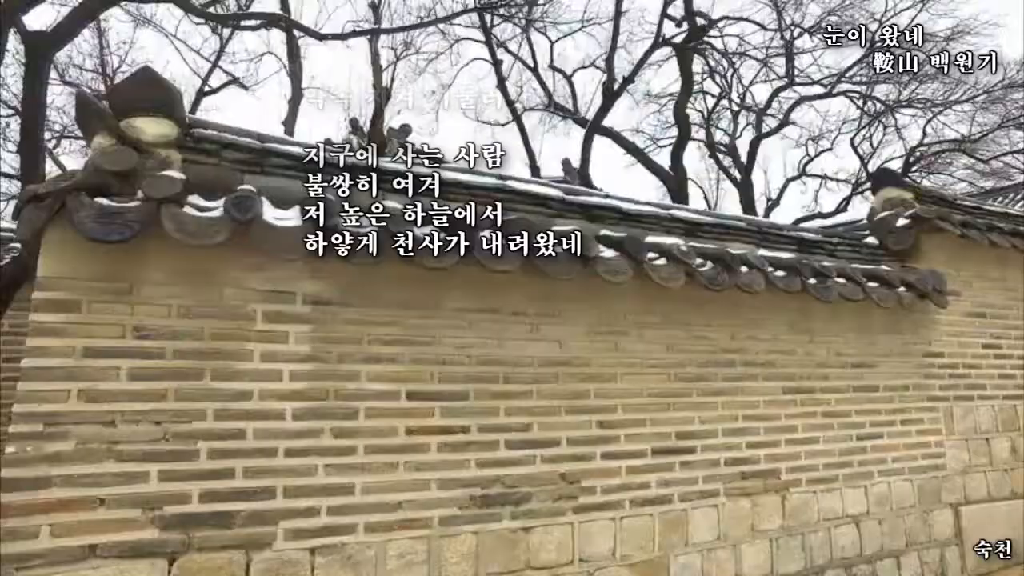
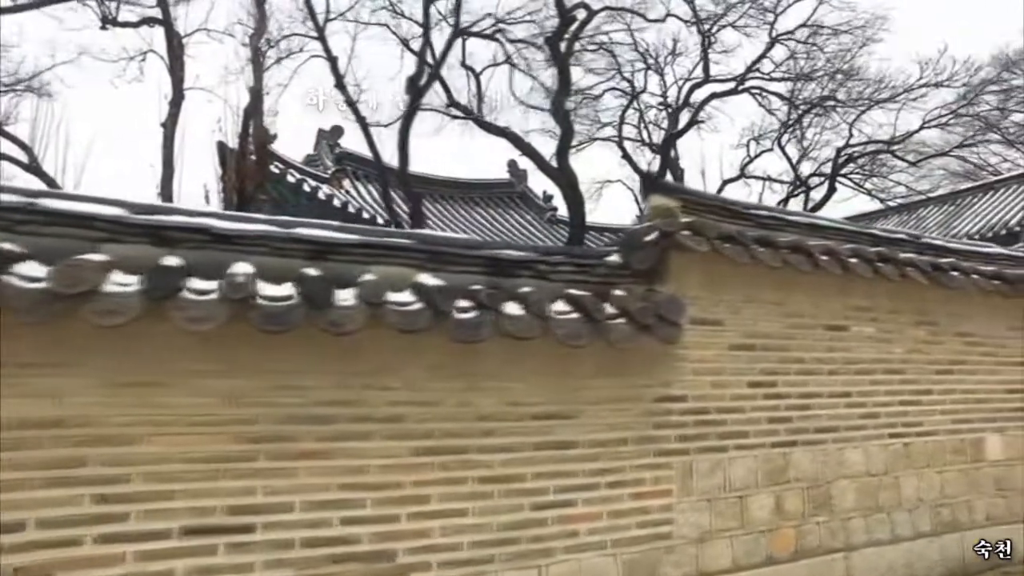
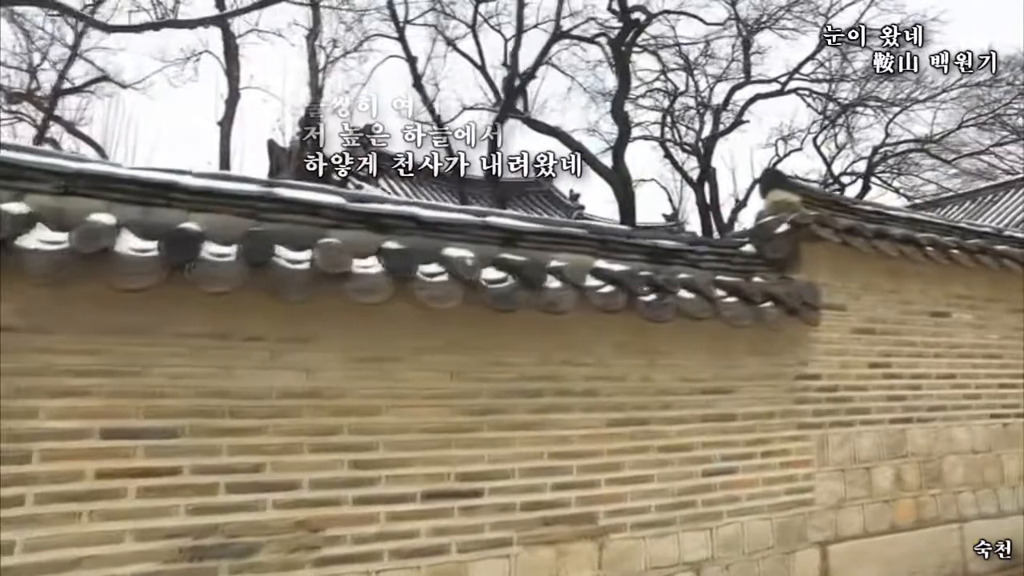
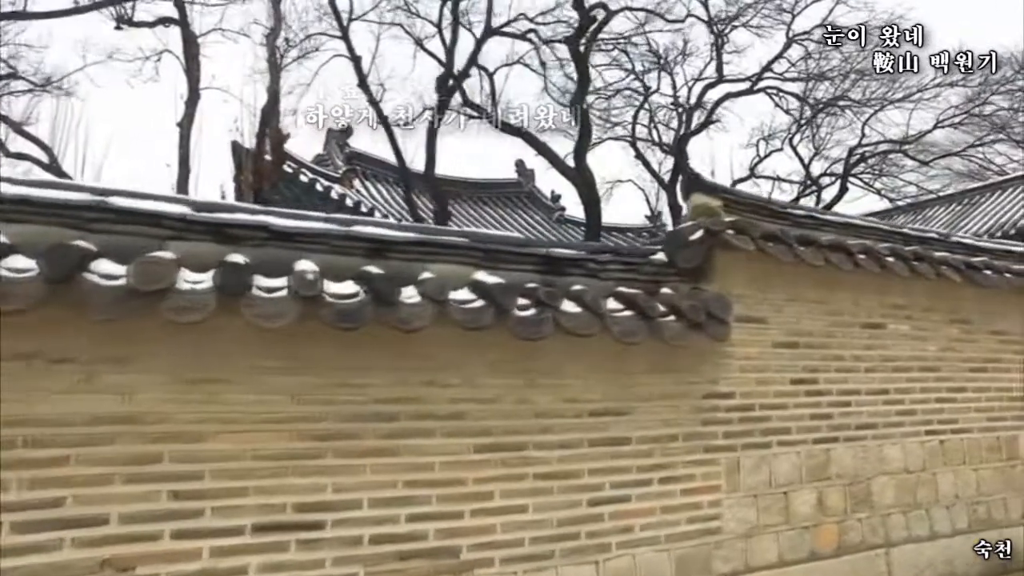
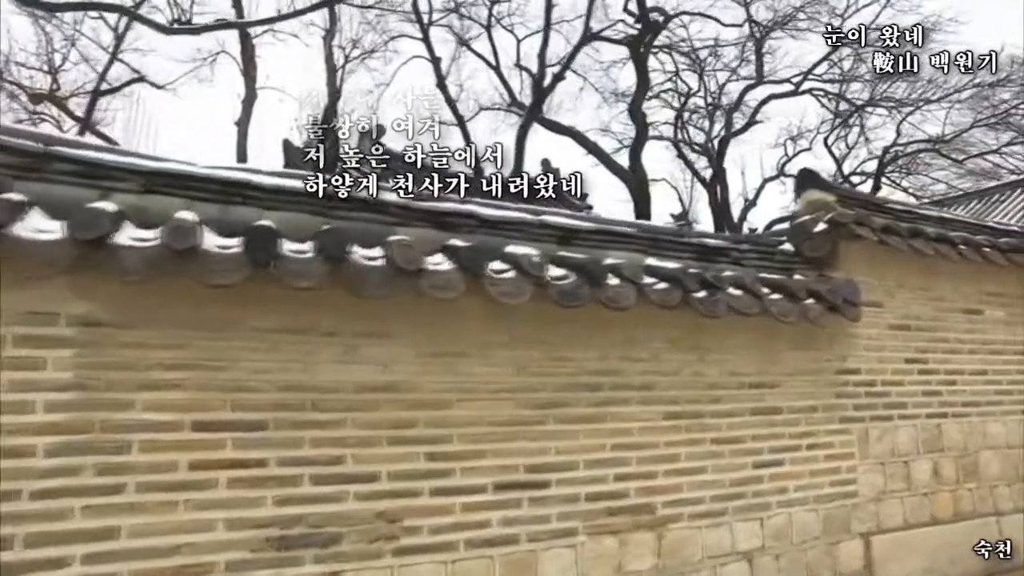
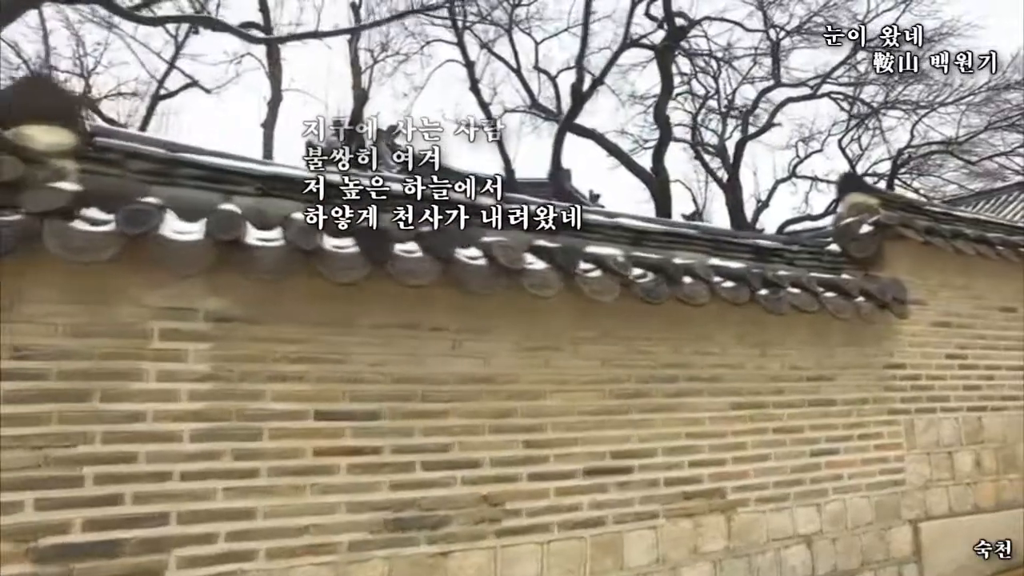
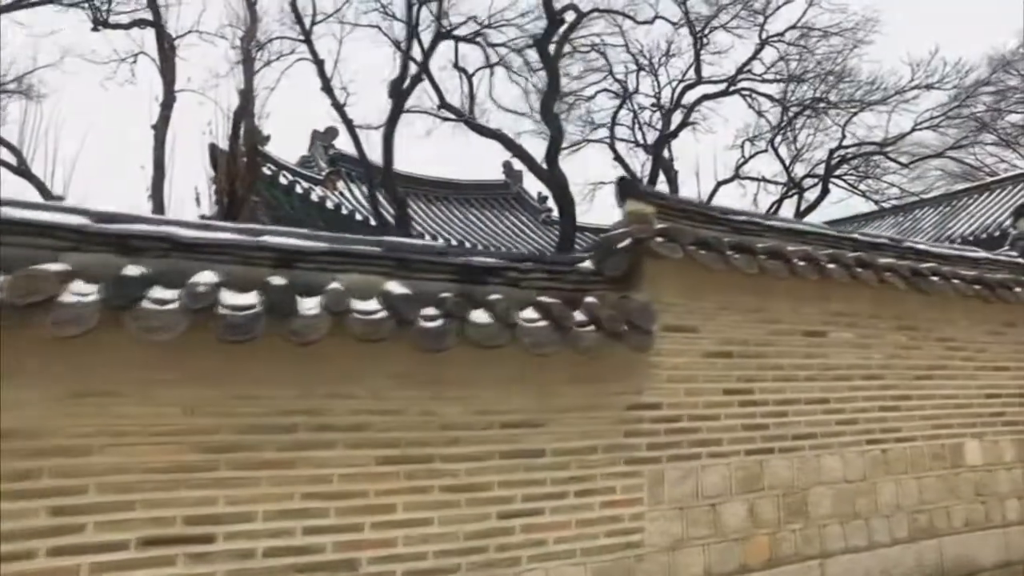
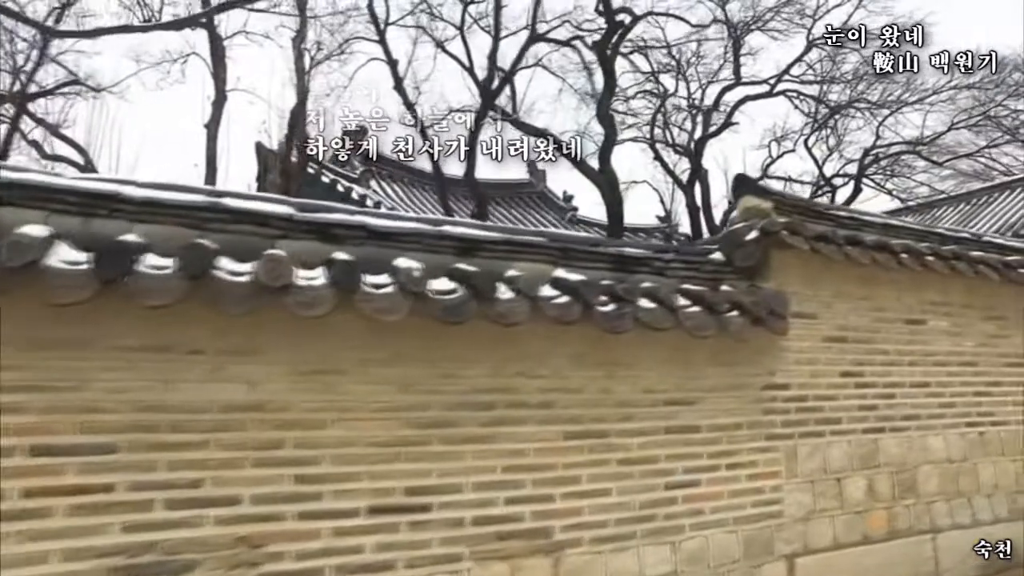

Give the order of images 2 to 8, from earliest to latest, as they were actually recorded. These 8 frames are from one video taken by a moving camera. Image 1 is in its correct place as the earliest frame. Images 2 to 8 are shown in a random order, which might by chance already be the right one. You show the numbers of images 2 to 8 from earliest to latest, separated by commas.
6, 5, 3, 8, 4, 2, 7
